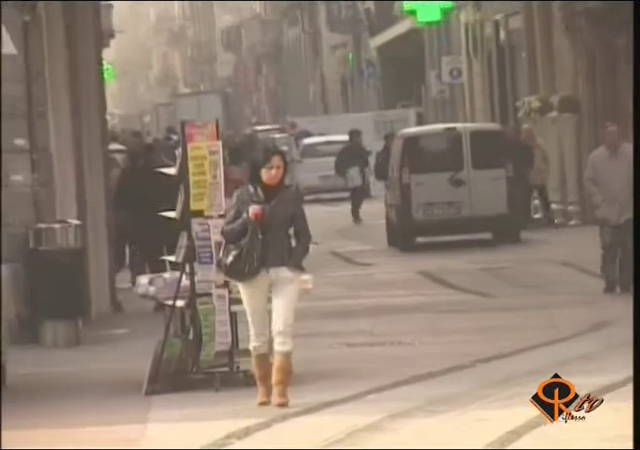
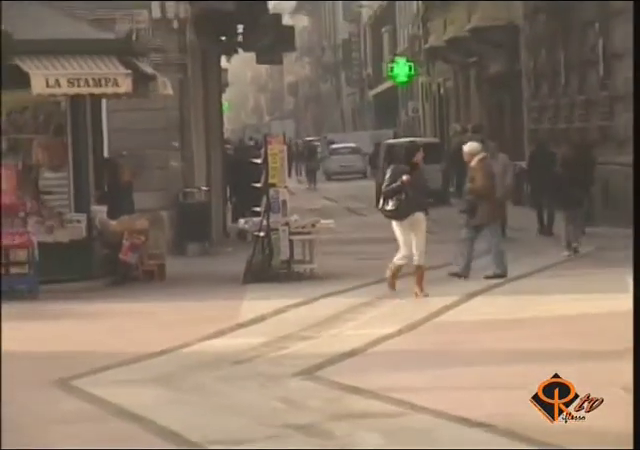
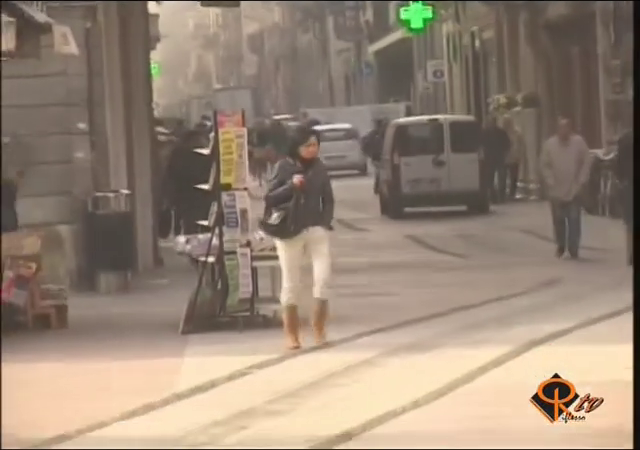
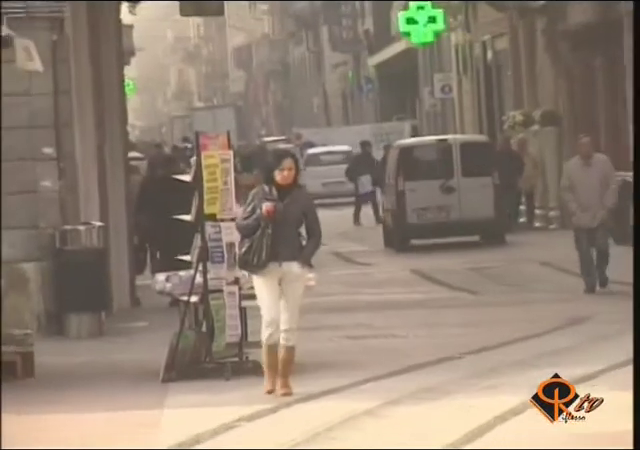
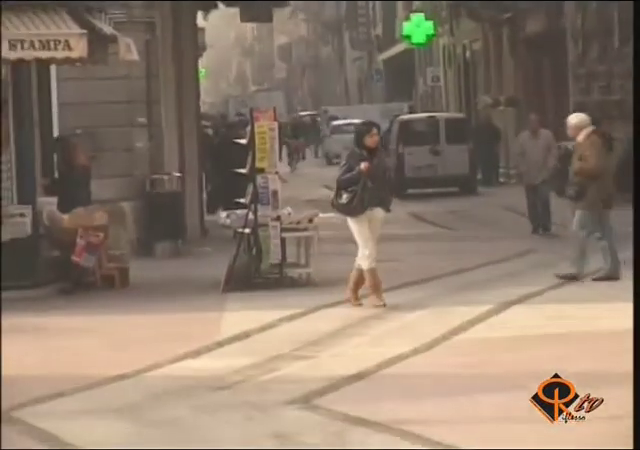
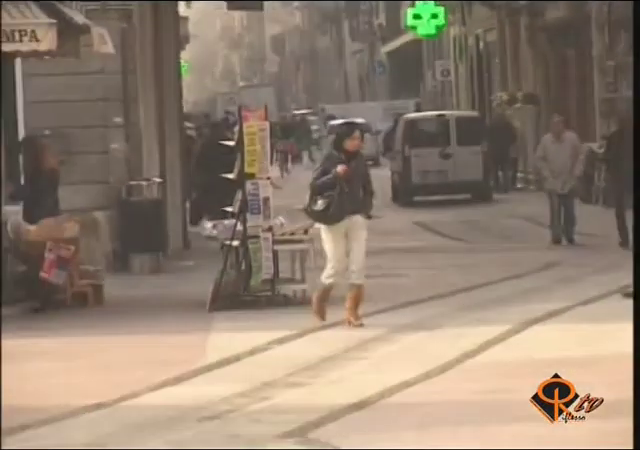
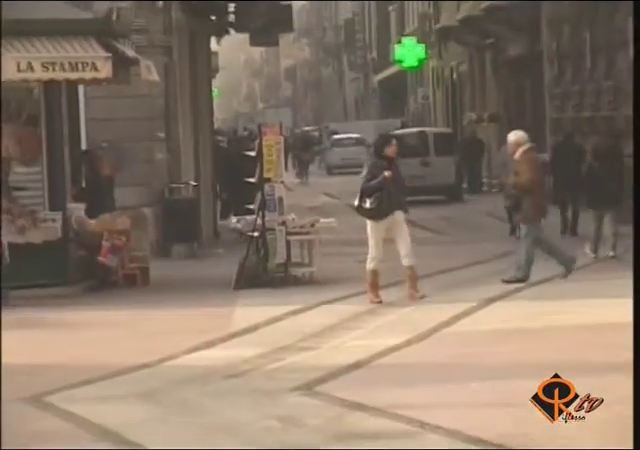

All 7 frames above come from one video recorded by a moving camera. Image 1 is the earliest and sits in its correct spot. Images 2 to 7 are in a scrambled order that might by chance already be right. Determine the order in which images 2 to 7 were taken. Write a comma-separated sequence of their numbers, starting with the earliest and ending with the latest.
4, 3, 6, 5, 7, 2
